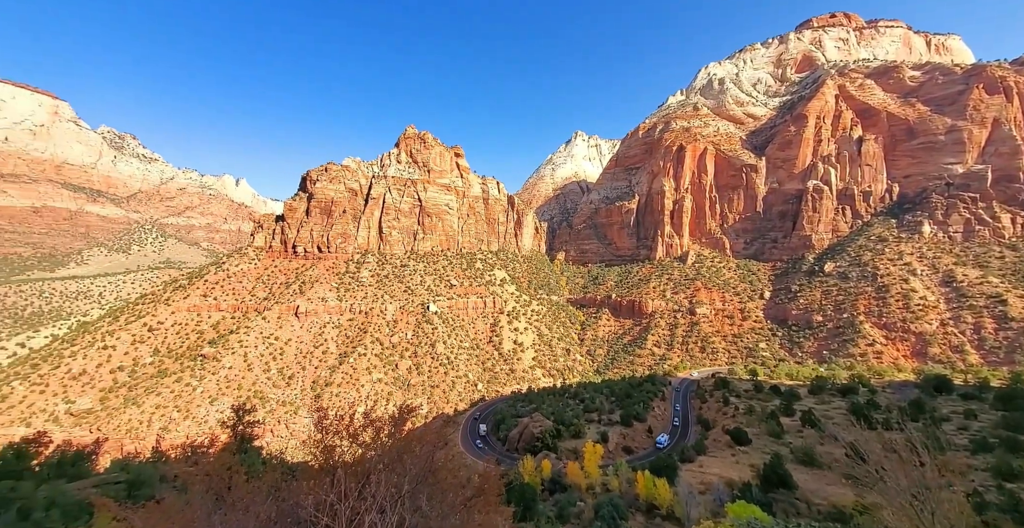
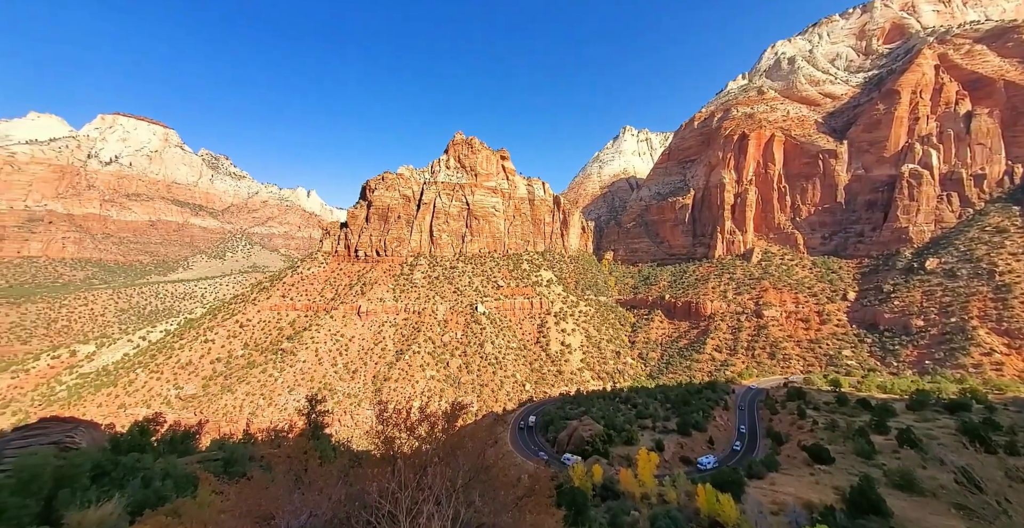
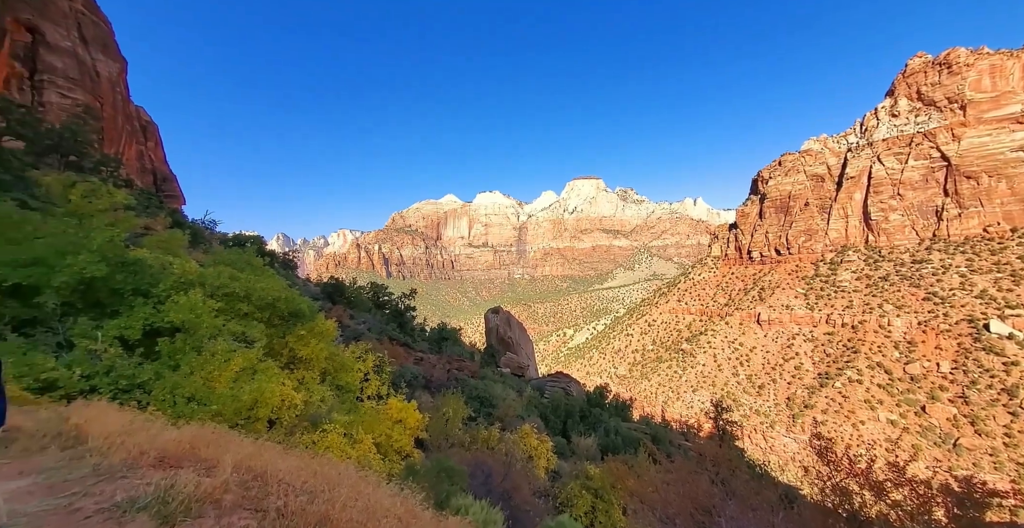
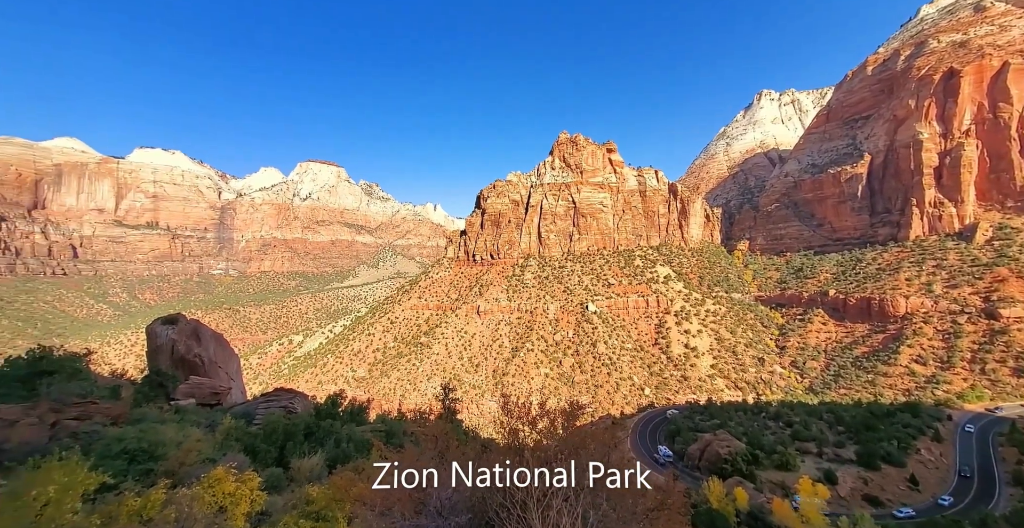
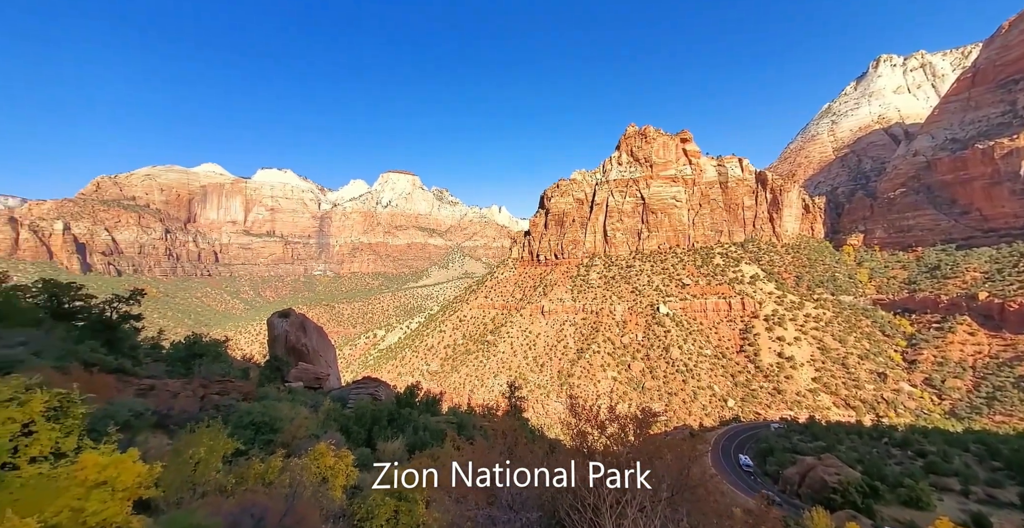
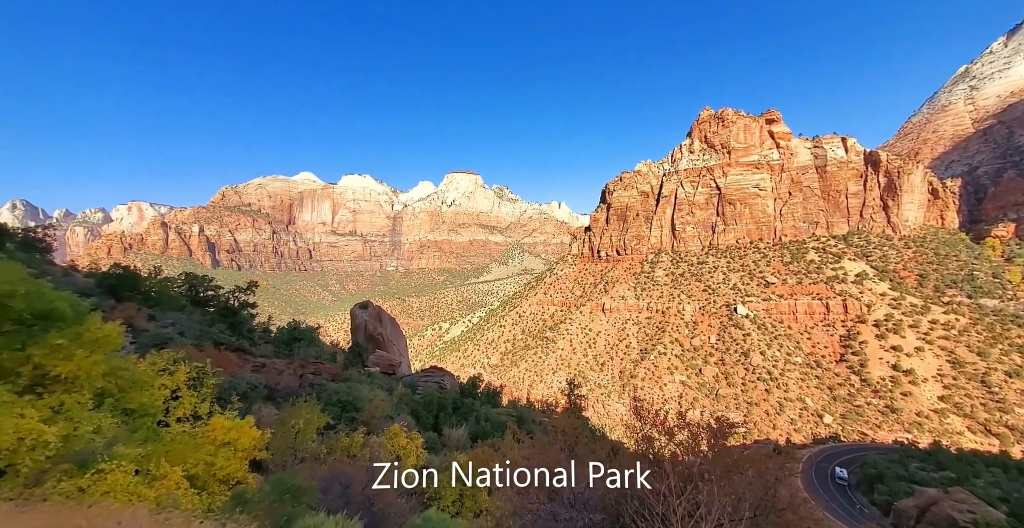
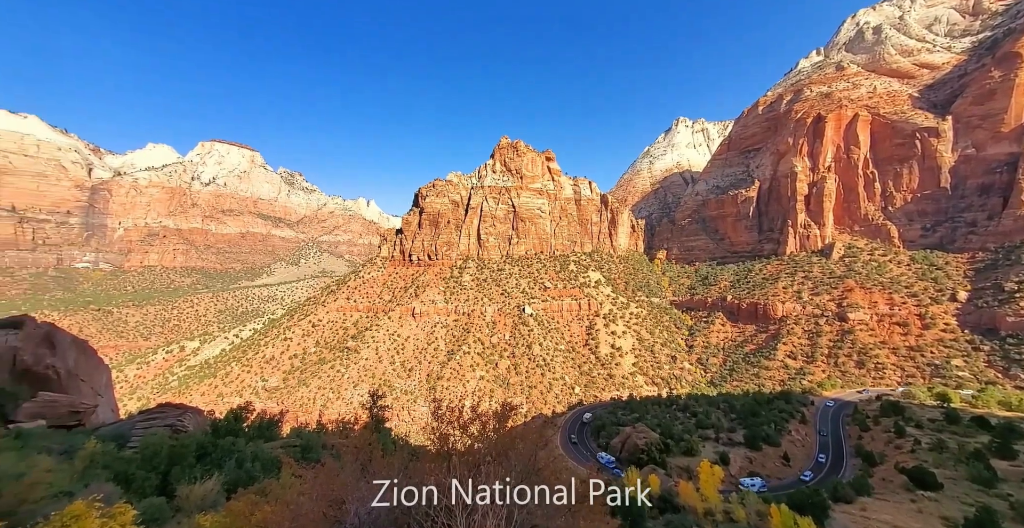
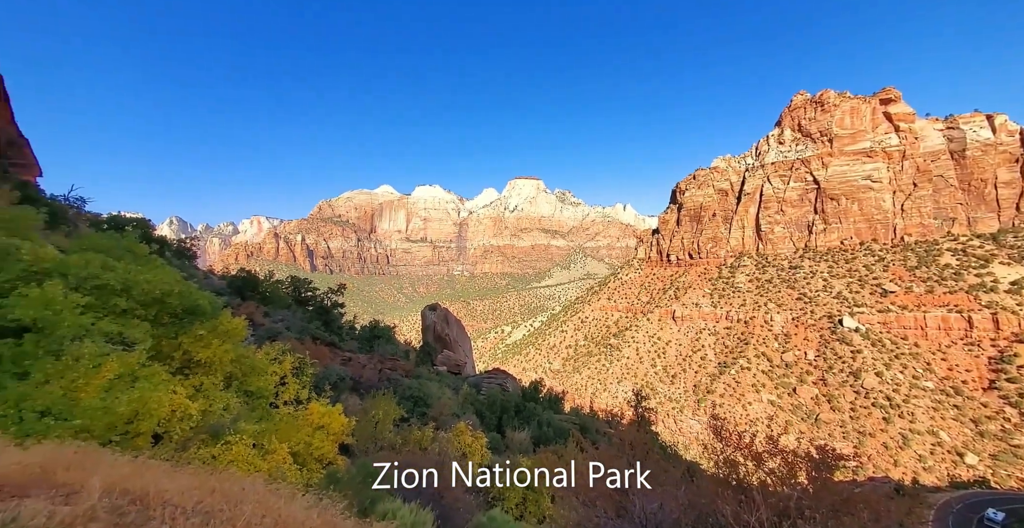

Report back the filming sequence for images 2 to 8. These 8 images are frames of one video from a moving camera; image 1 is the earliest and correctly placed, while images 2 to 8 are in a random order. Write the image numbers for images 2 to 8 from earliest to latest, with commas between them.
2, 7, 4, 5, 6, 8, 3
